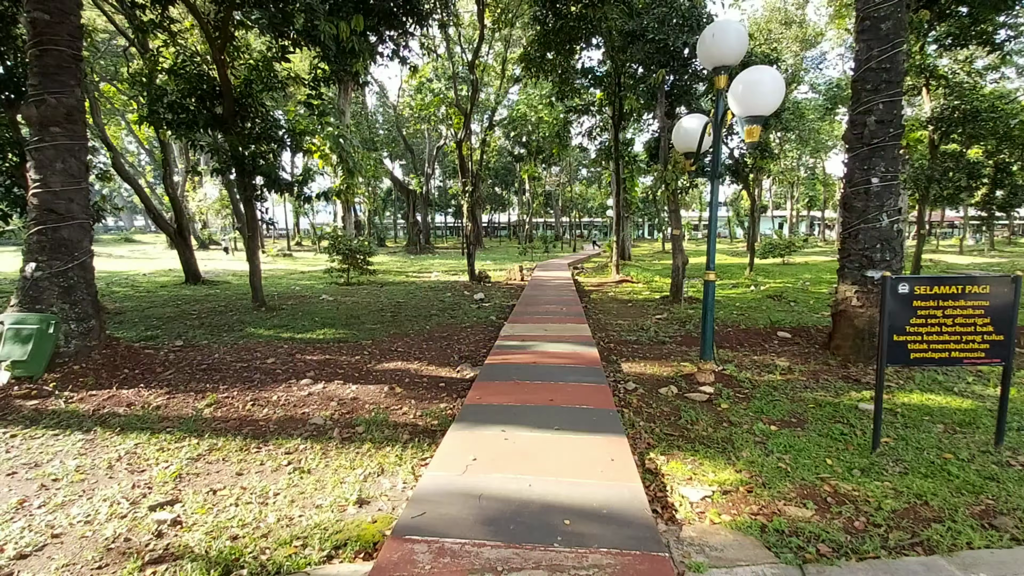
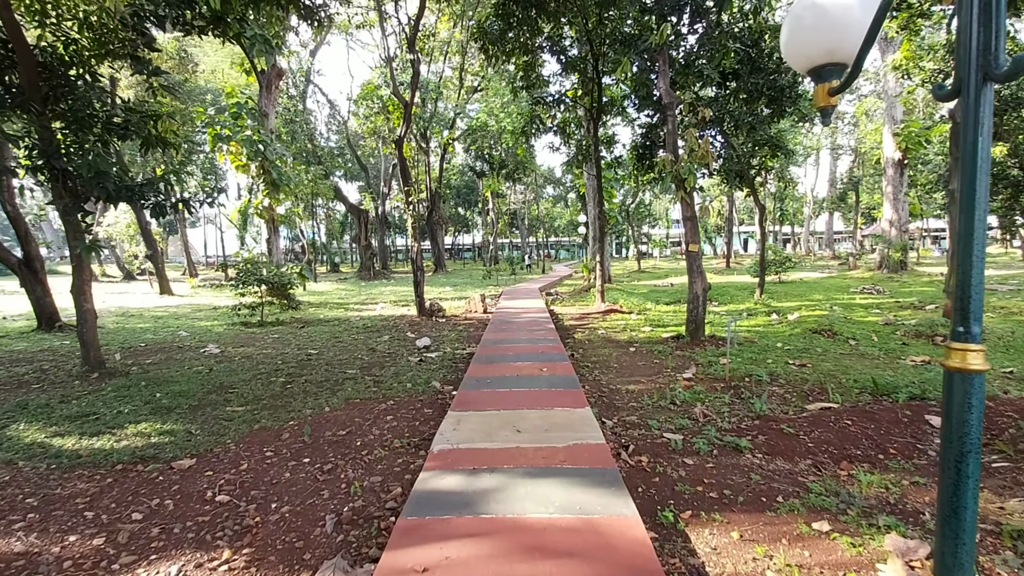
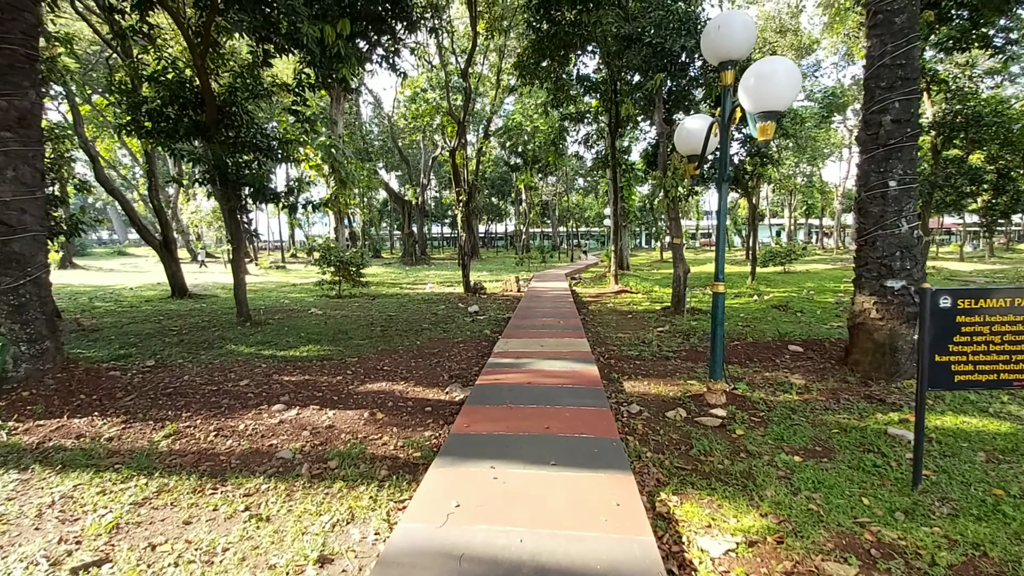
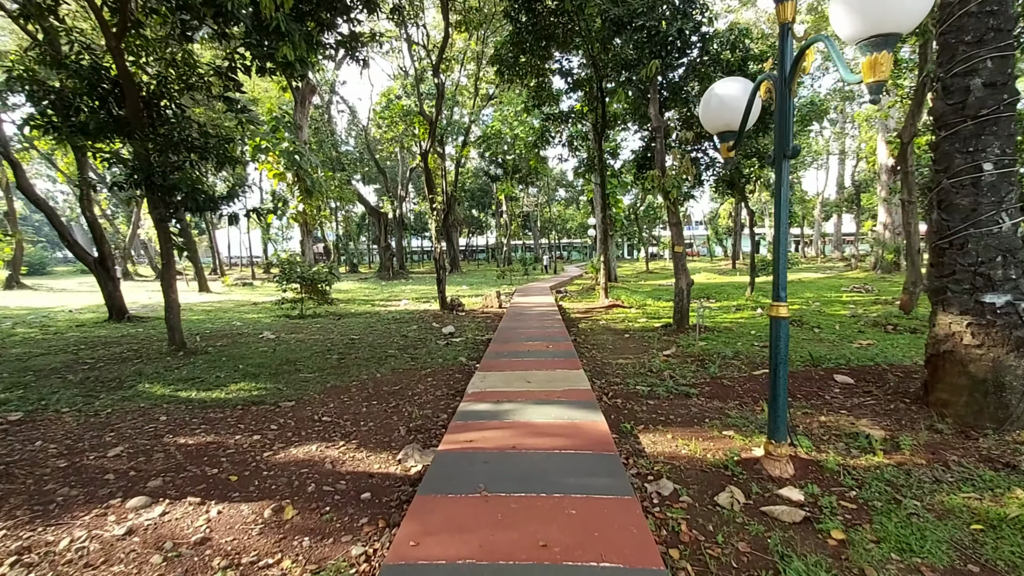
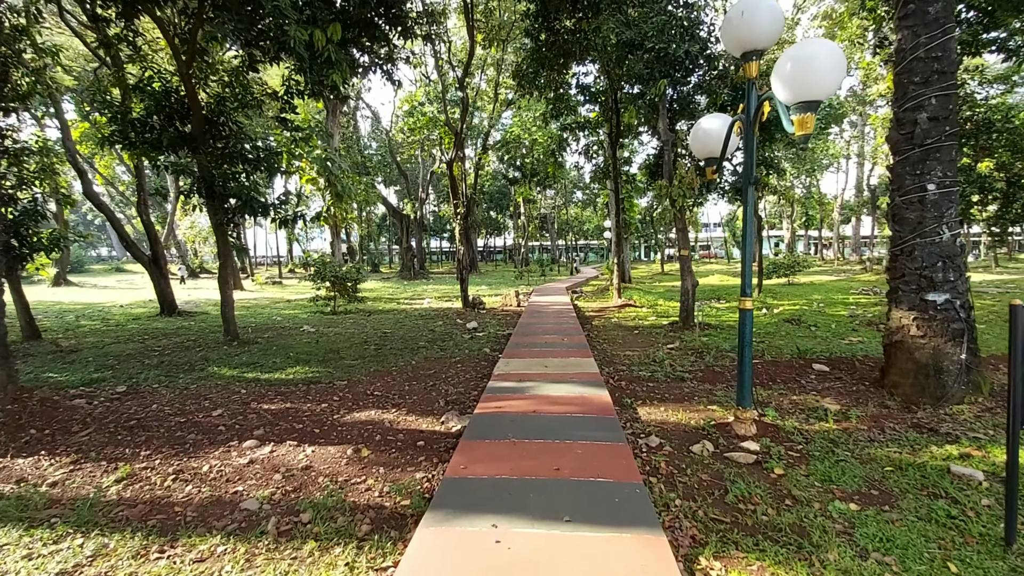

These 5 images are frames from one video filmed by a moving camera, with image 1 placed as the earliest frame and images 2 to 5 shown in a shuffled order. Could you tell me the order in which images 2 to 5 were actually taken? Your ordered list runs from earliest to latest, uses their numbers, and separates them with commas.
3, 5, 4, 2
